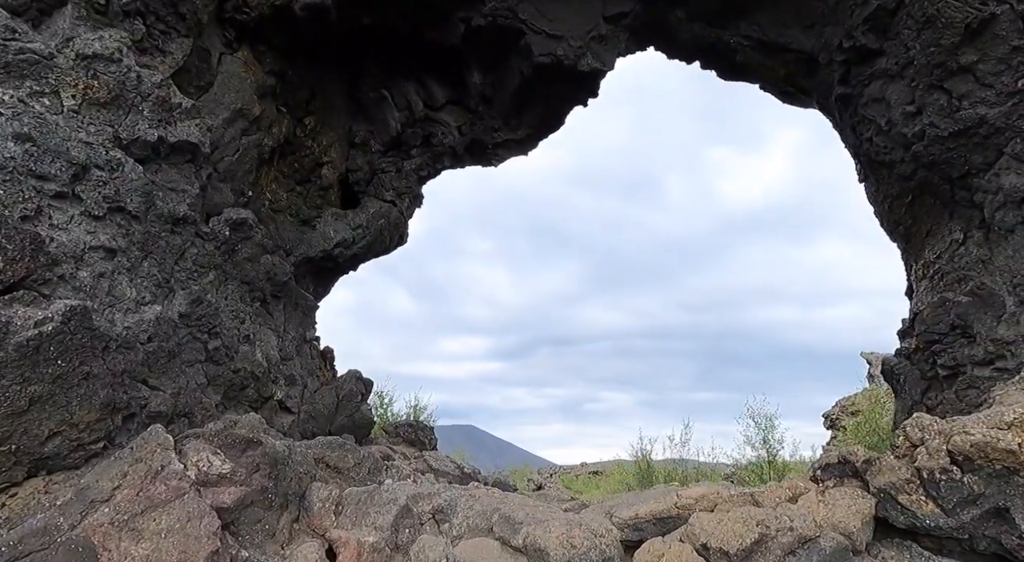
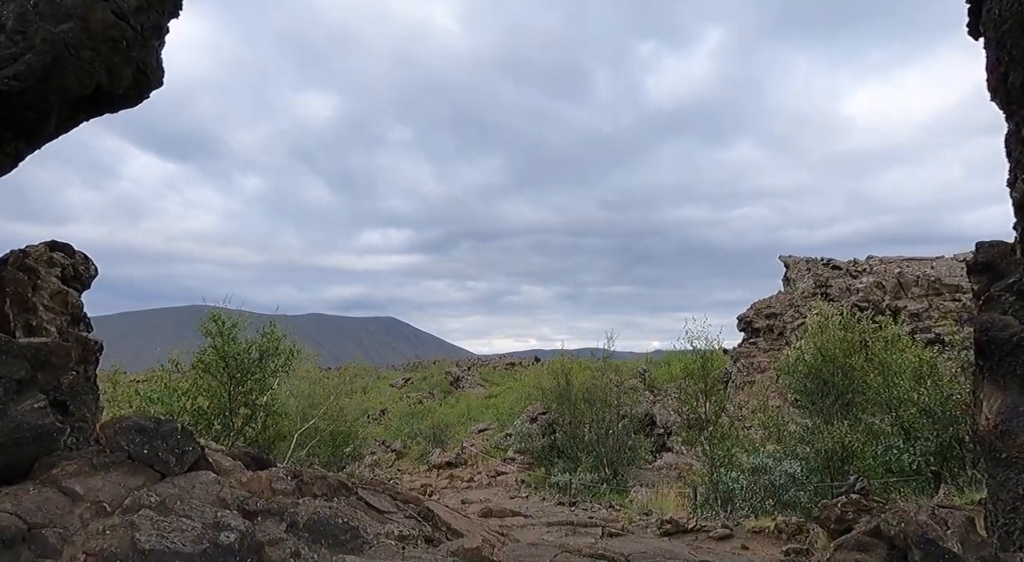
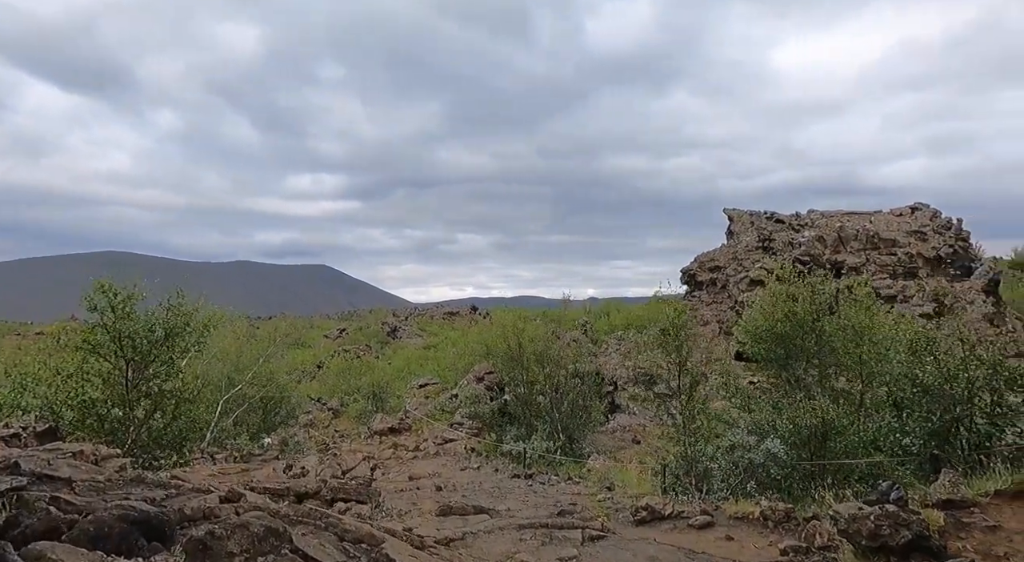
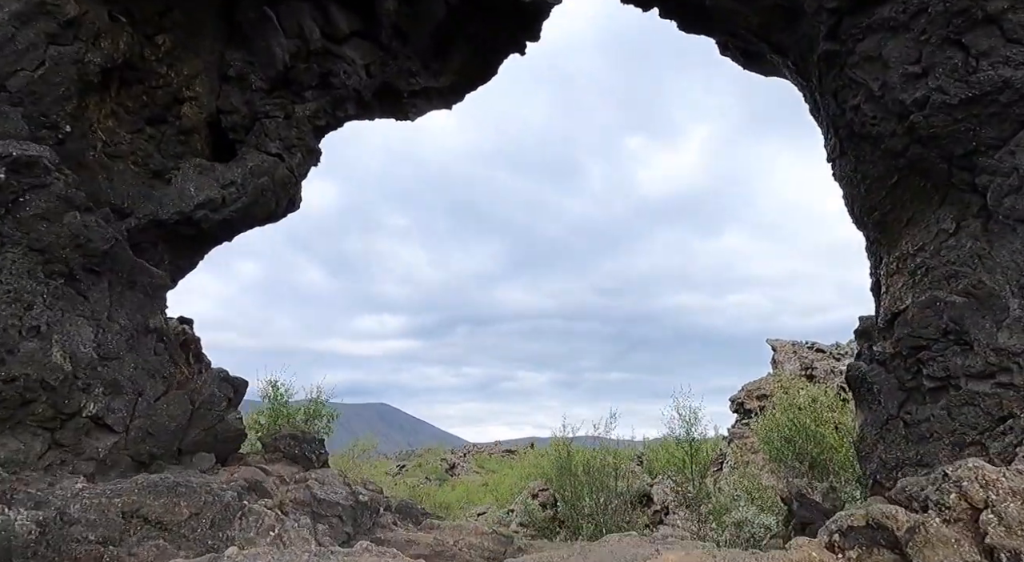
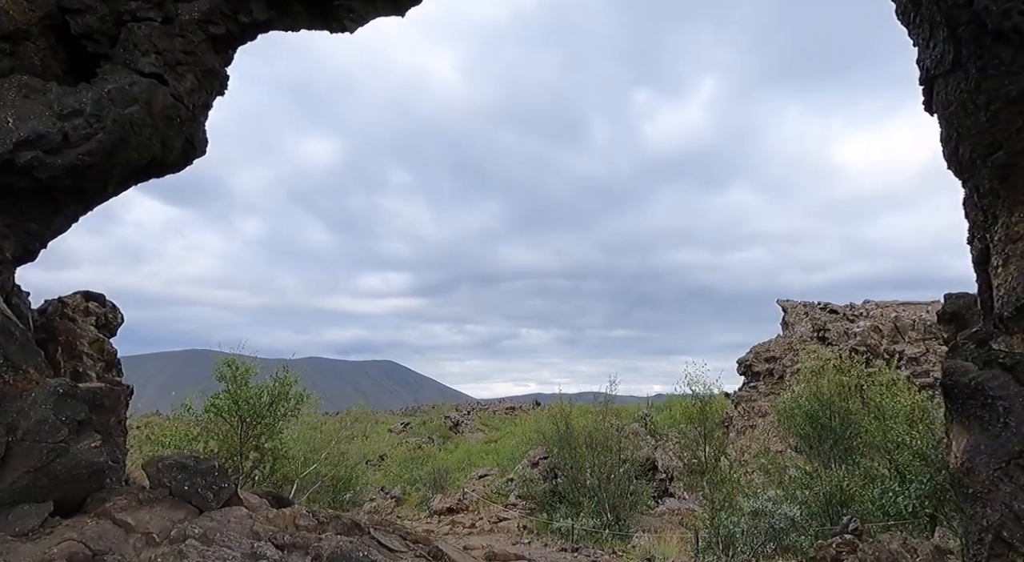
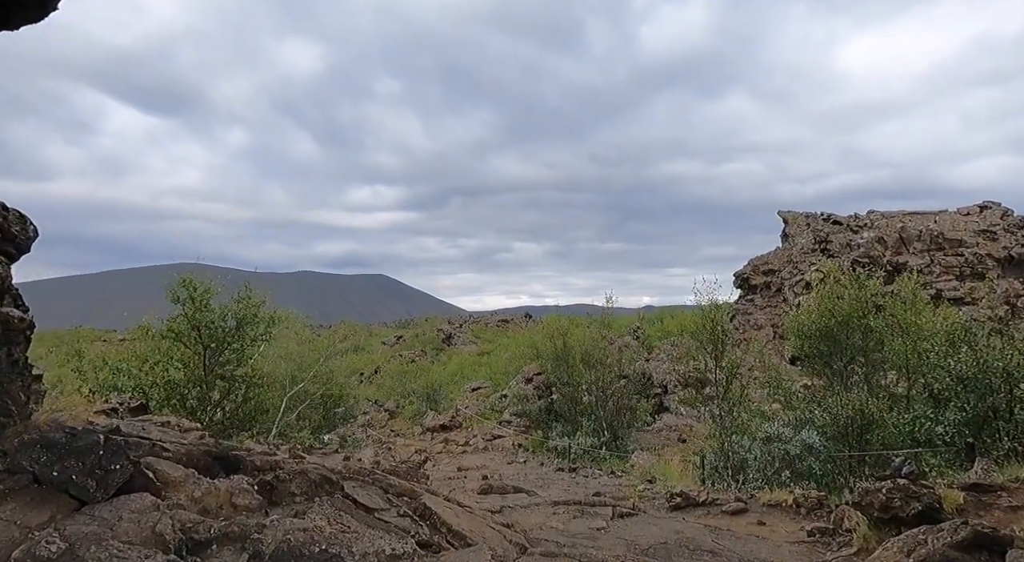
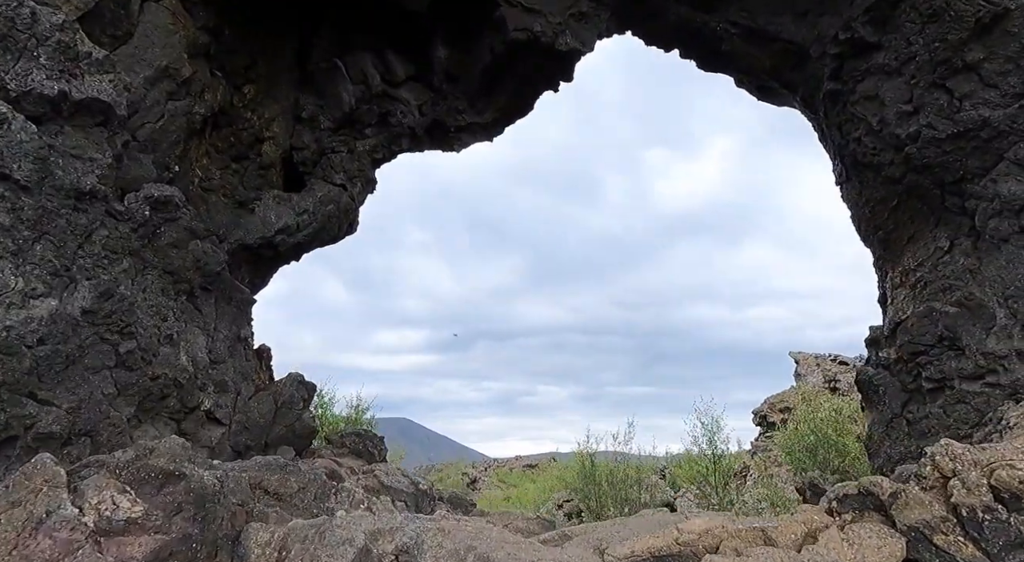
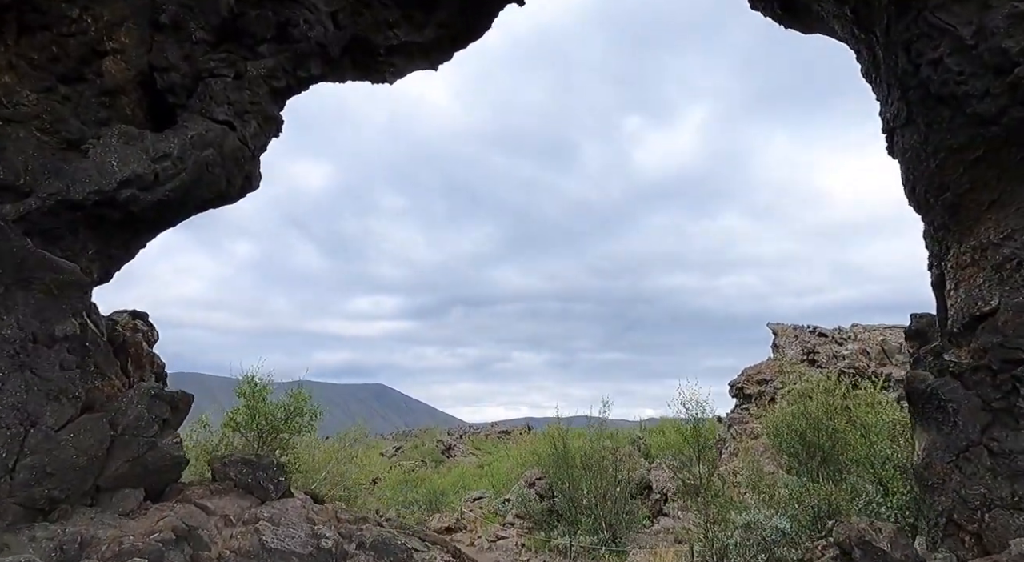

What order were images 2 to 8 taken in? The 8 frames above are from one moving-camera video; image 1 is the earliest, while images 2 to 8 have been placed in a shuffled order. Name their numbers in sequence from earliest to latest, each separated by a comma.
7, 4, 8, 5, 2, 6, 3
